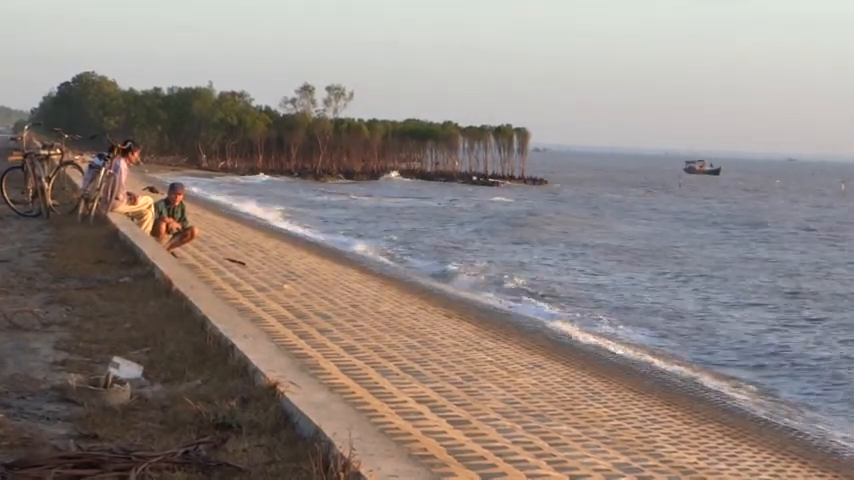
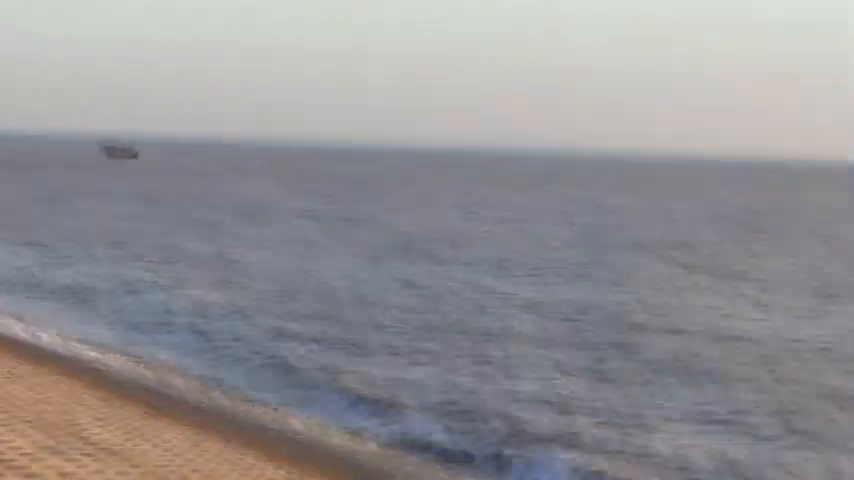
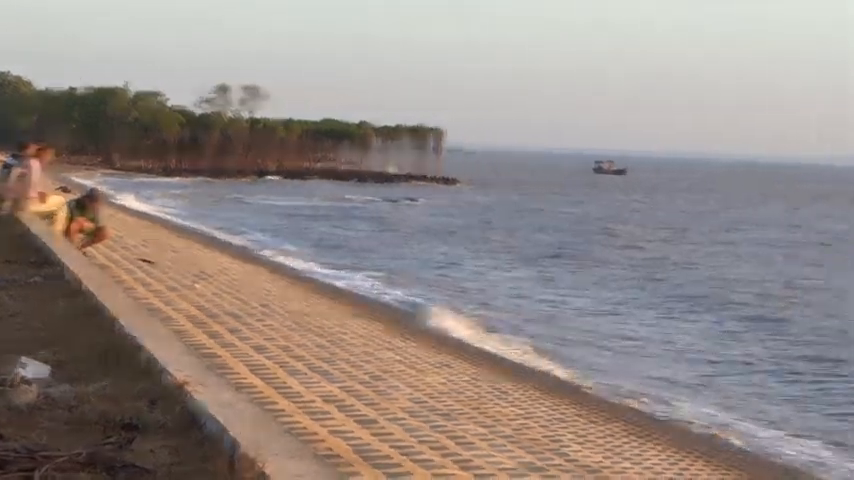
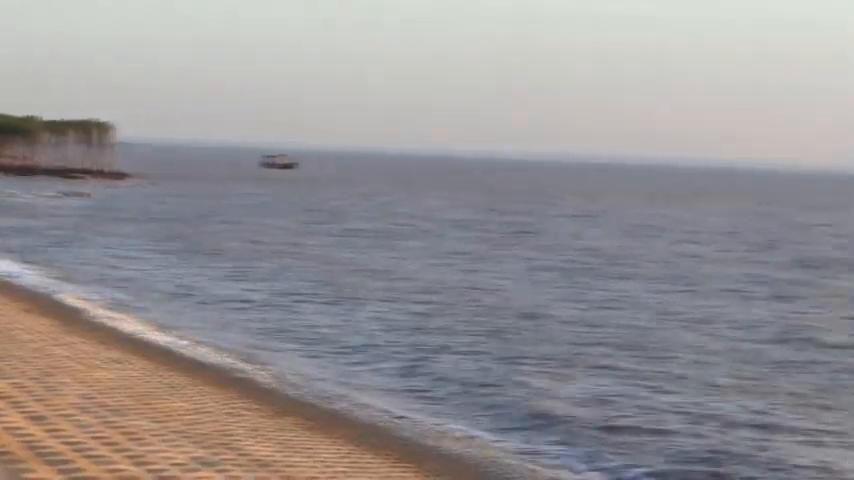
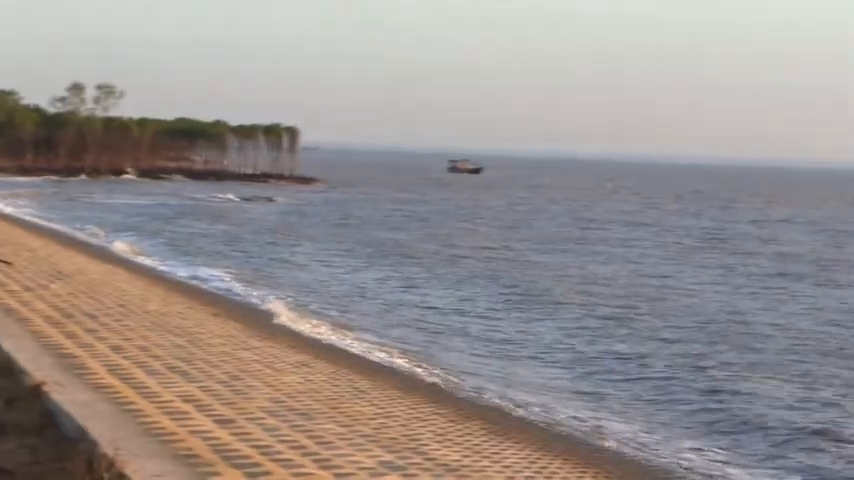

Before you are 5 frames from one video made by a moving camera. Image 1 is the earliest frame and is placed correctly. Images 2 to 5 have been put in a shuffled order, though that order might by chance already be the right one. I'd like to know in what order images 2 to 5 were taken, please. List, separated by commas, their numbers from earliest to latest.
3, 5, 4, 2
